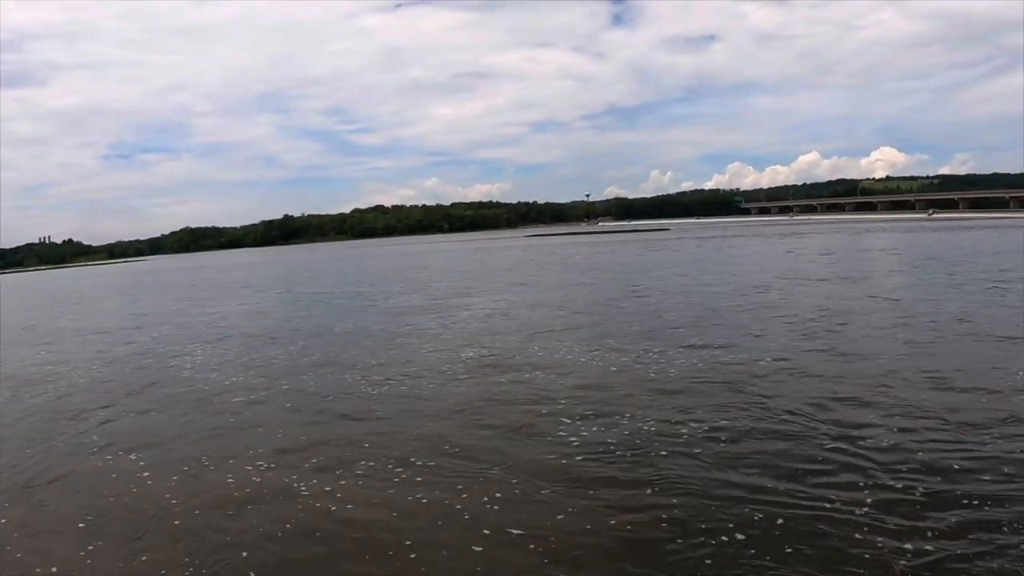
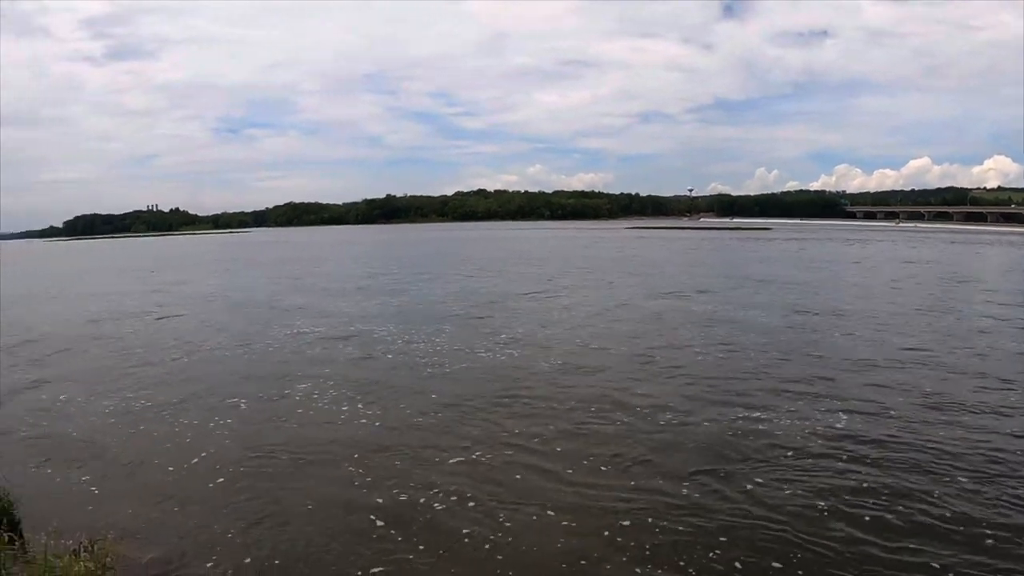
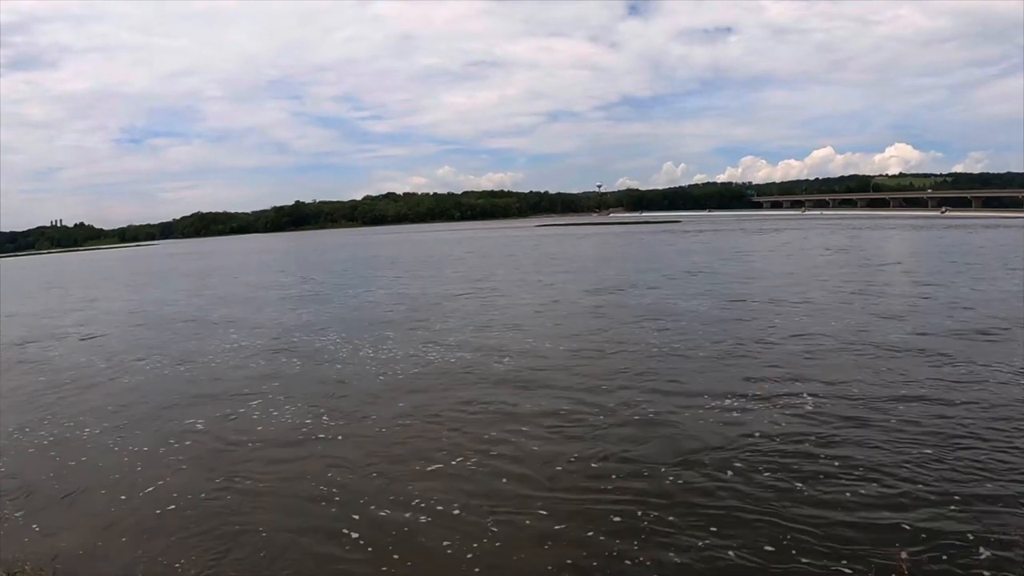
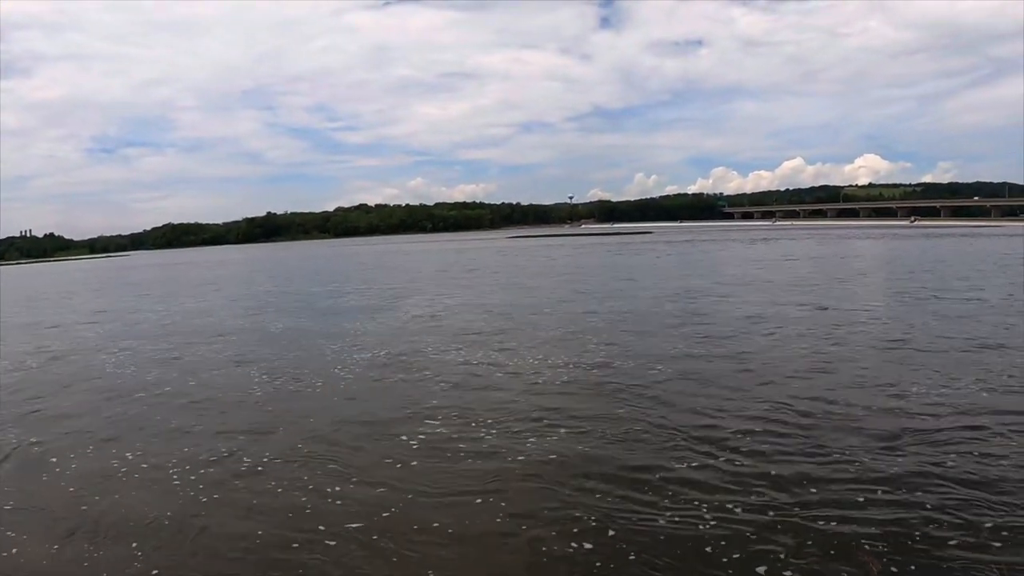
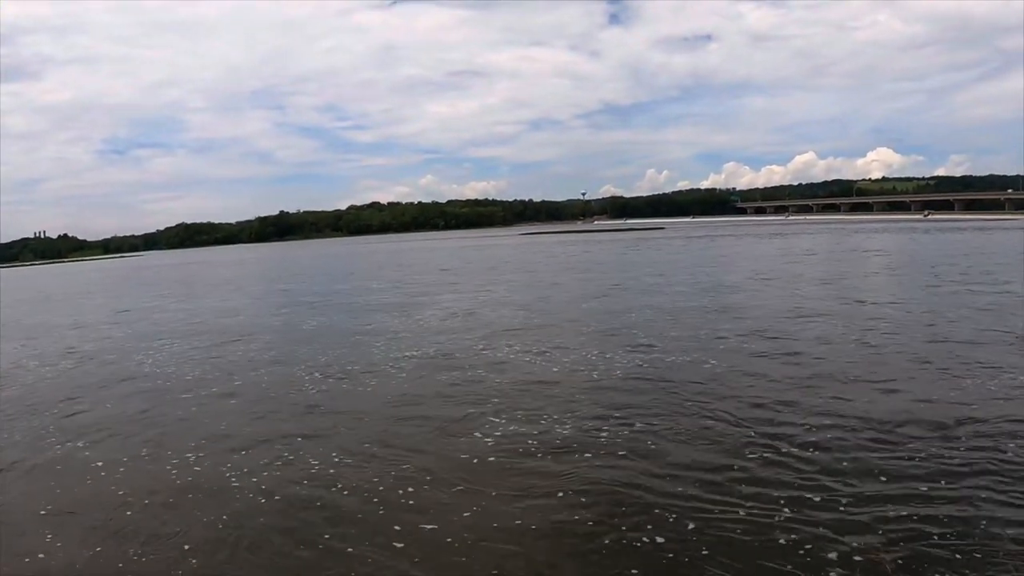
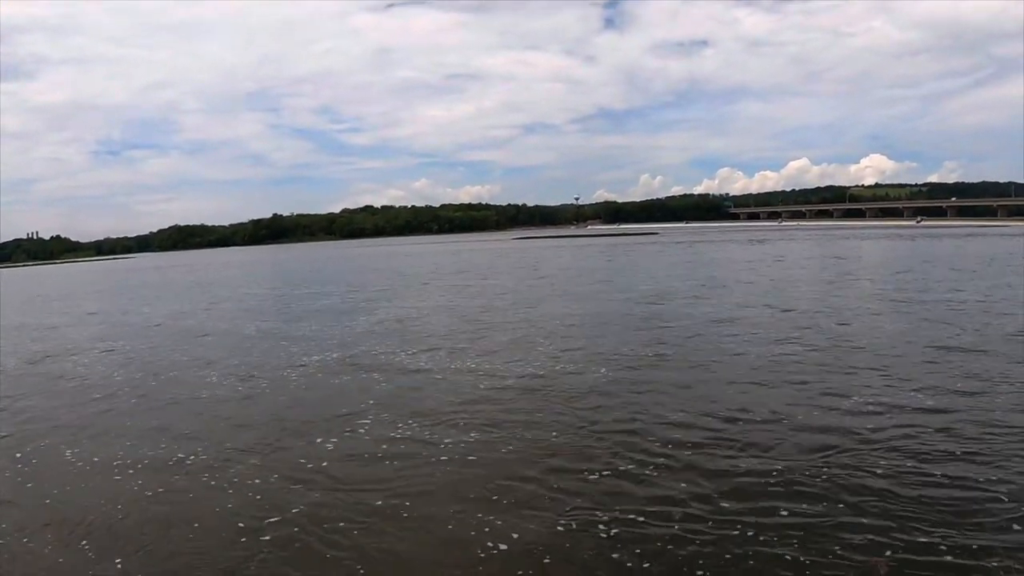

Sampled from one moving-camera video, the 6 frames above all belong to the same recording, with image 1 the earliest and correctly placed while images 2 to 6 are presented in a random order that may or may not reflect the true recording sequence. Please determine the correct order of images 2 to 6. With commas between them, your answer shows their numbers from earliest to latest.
5, 4, 6, 3, 2
